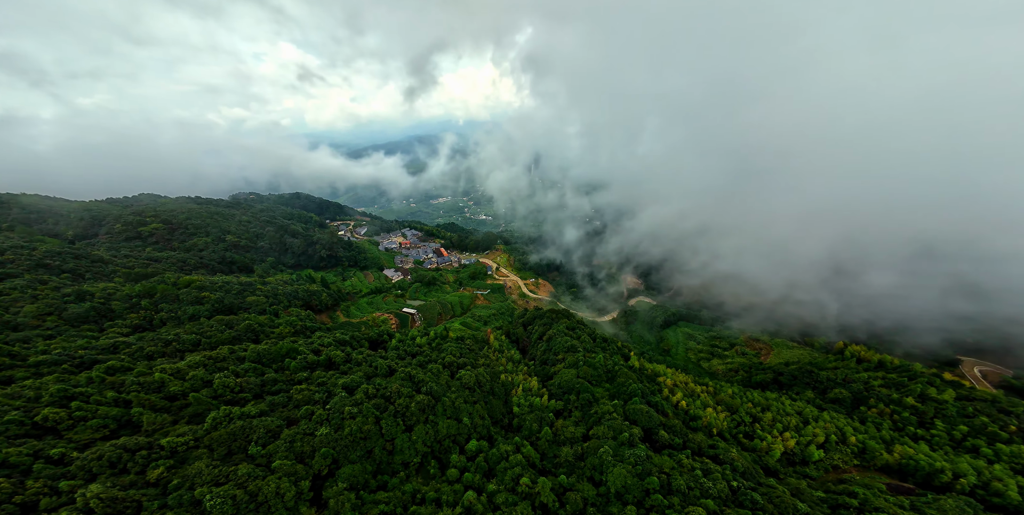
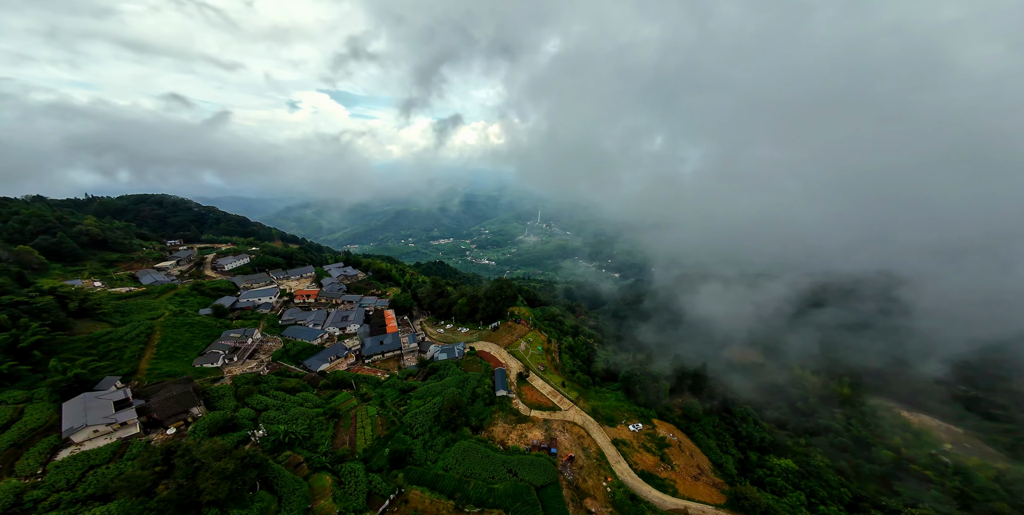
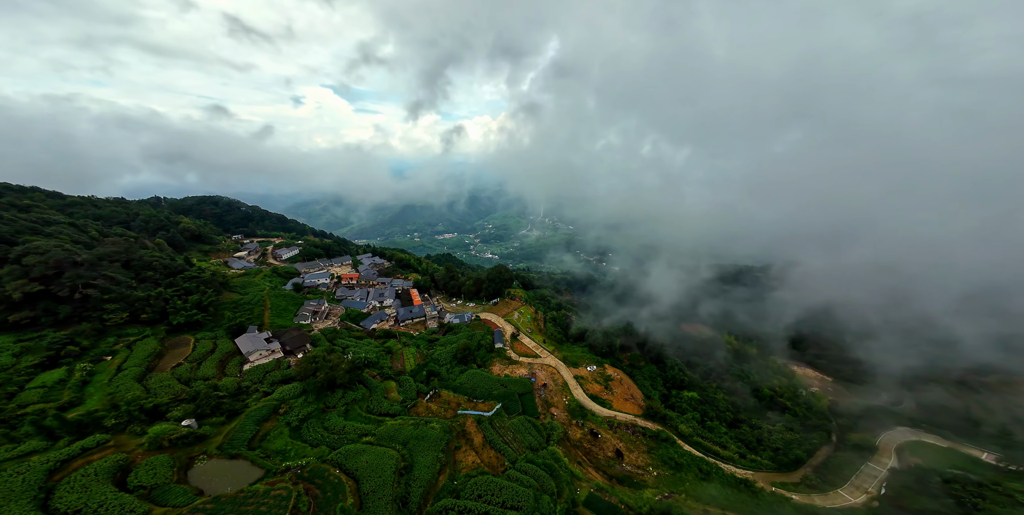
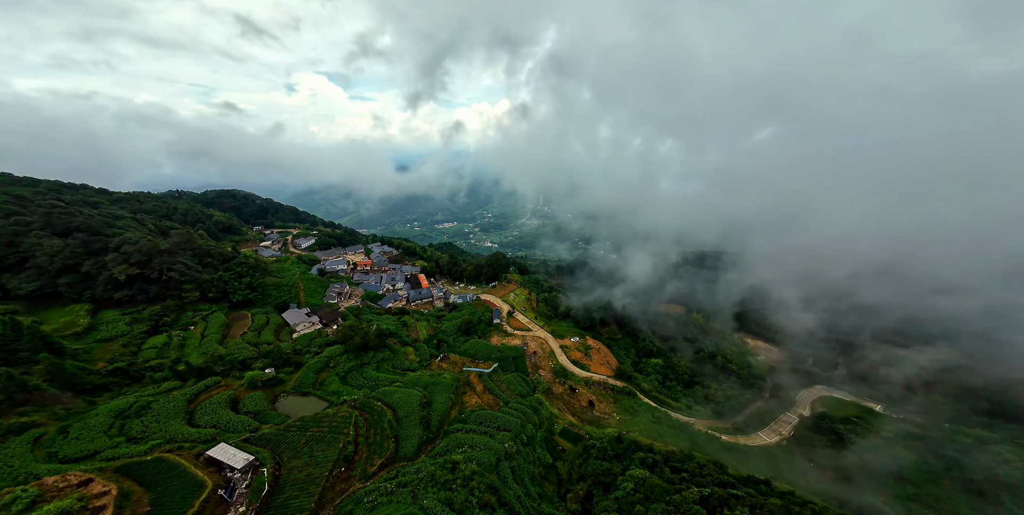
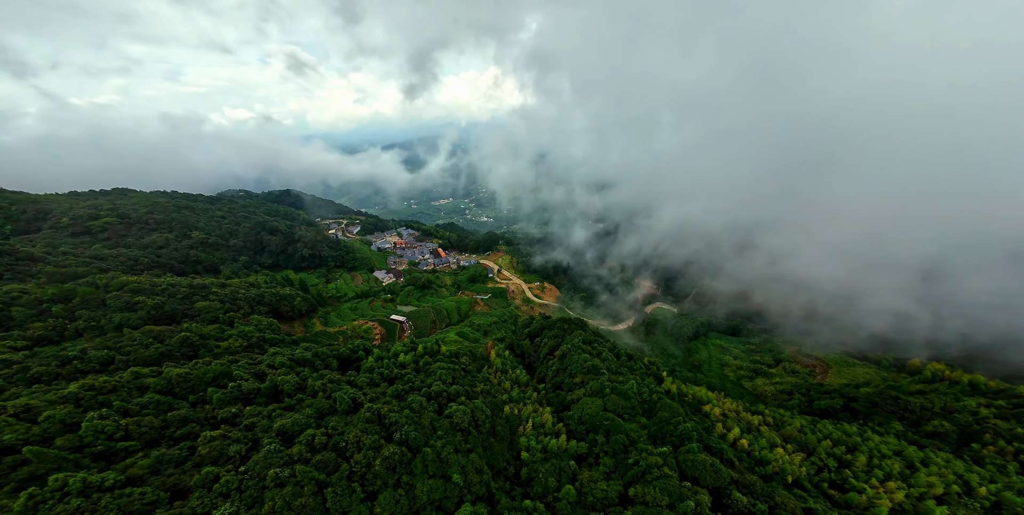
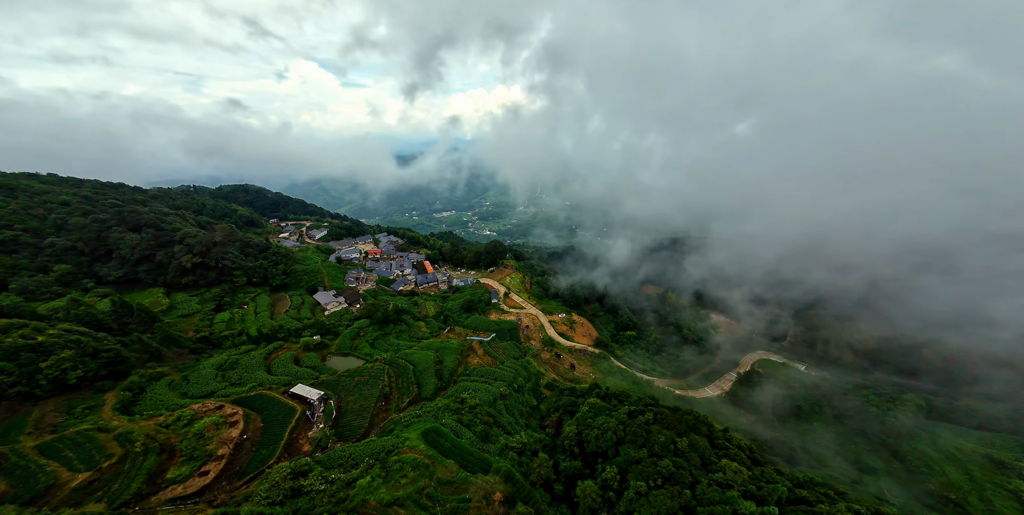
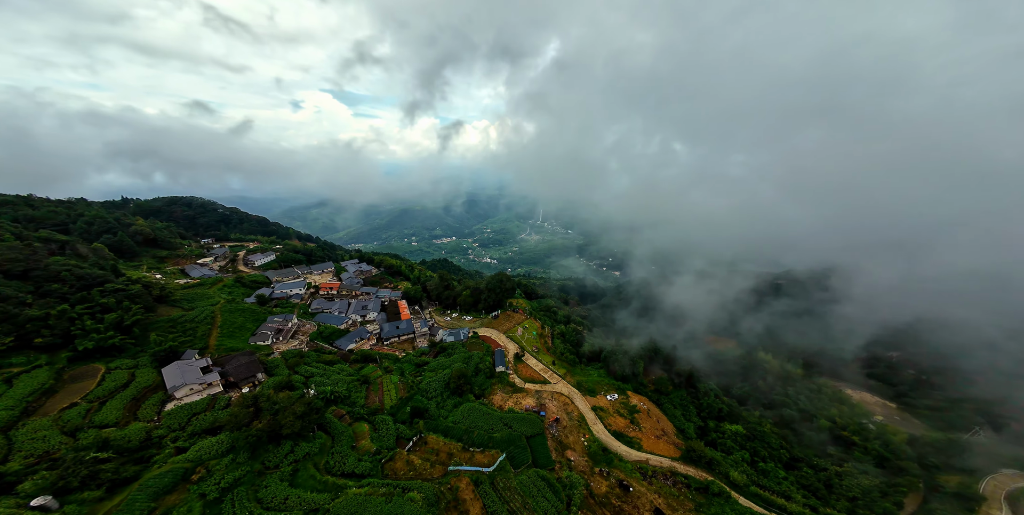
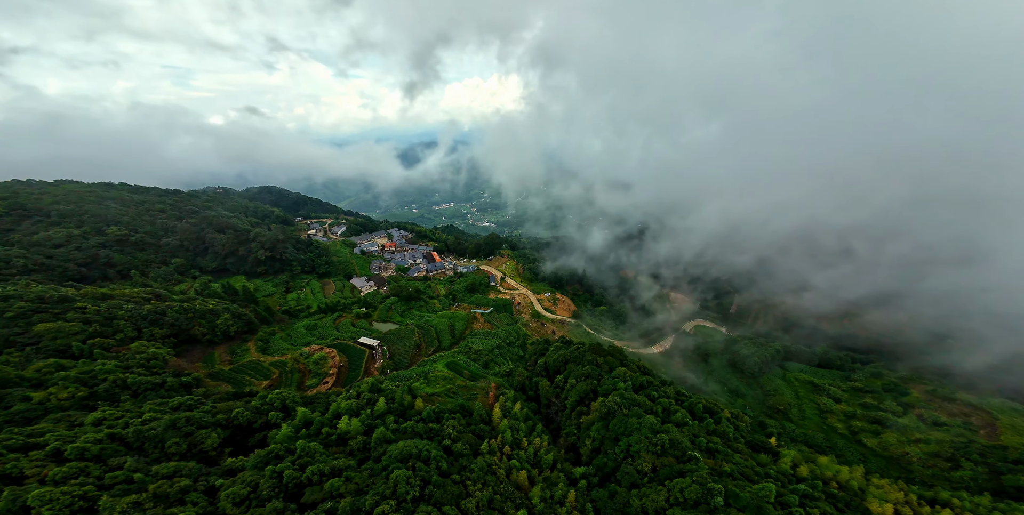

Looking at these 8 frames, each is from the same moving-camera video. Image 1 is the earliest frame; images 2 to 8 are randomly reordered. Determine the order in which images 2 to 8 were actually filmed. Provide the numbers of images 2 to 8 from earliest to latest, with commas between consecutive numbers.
5, 8, 6, 4, 3, 7, 2
